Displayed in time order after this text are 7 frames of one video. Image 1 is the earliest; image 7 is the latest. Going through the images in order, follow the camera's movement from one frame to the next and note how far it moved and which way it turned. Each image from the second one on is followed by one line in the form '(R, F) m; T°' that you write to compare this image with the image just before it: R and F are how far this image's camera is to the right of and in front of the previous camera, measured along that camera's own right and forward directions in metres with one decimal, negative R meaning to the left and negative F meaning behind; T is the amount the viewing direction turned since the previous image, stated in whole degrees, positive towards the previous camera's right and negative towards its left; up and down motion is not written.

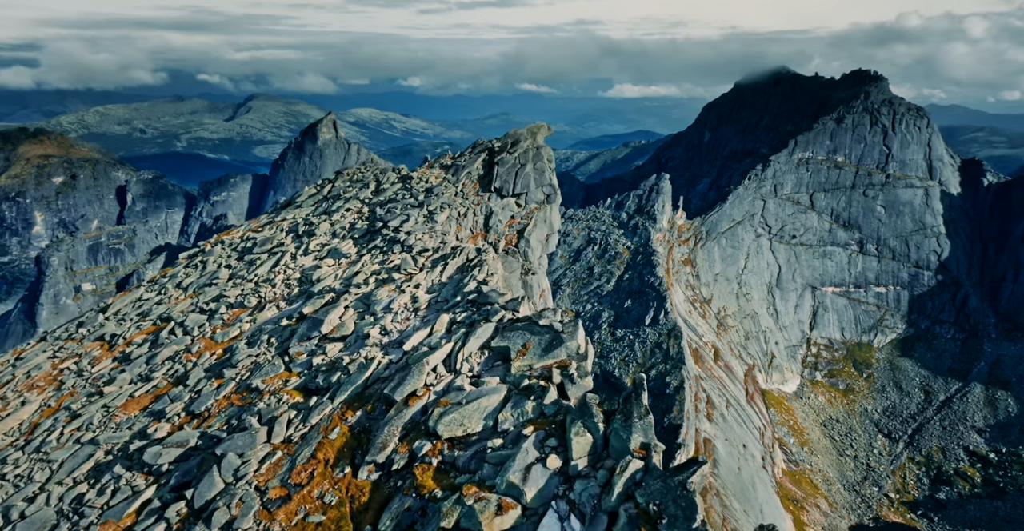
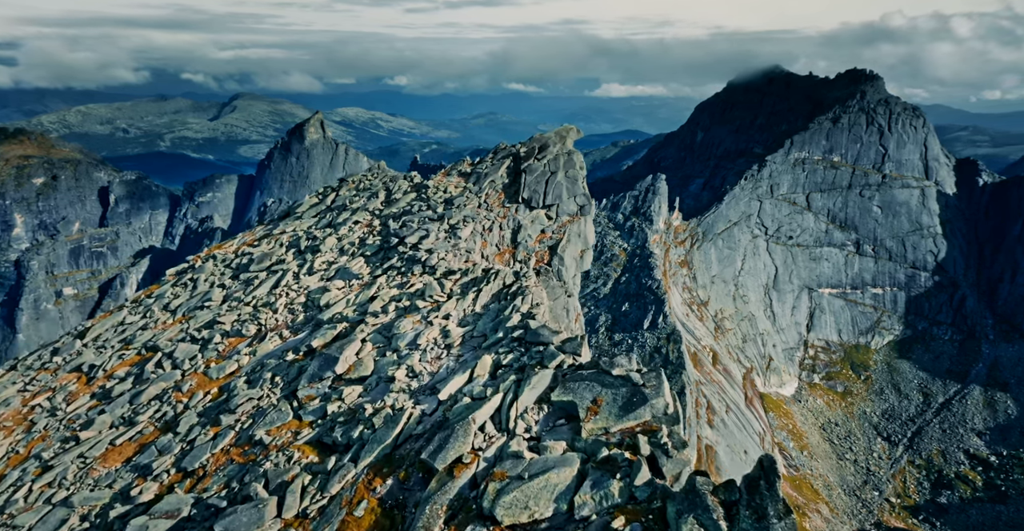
(-1.6, +2.9) m; +1°
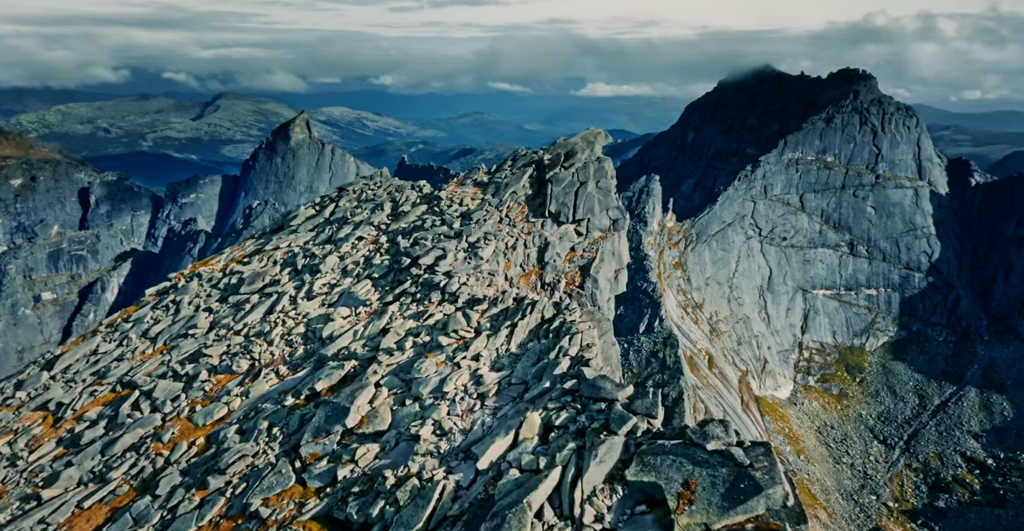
(-1.3, +2.7) m; +1°
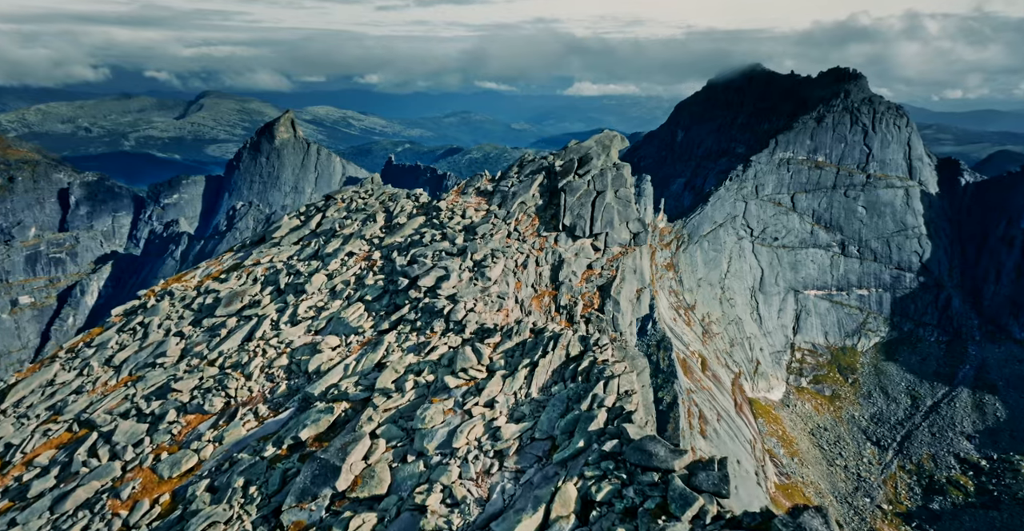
(-0.7, +2.4) m; +1°
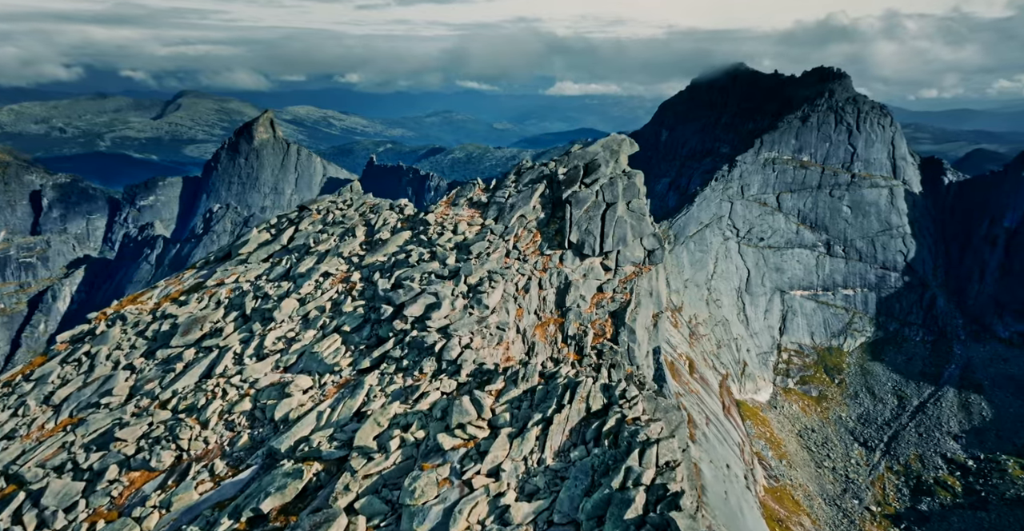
(-0.4, +2.4) m; +1°
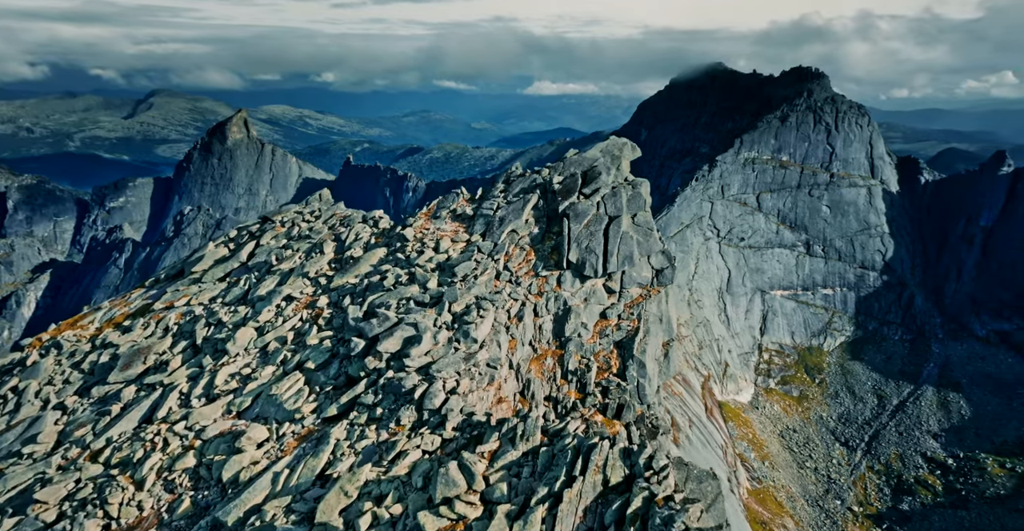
(-0.3, +2.2) m; +2°
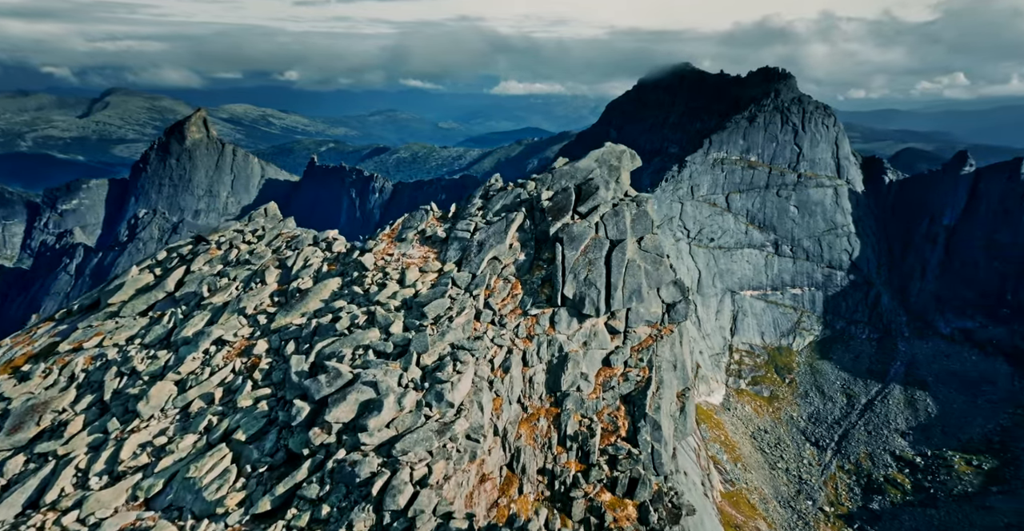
(-0.3, +2.7) m; +3°
